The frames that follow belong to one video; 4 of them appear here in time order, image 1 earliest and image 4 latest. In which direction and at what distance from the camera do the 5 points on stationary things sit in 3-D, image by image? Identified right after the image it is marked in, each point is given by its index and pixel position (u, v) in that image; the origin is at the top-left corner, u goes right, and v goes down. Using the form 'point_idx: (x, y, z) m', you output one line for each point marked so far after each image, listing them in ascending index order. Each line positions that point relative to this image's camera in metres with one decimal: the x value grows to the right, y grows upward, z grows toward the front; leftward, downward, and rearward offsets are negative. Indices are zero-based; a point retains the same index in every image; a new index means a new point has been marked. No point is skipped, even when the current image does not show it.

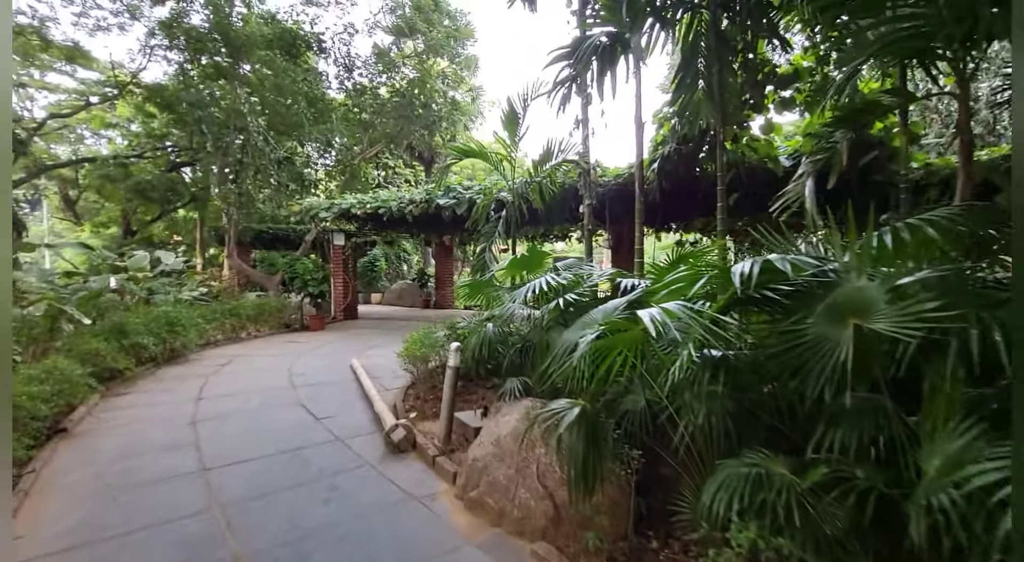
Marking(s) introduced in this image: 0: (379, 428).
0: (-0.9, -1.0, +3.3) m
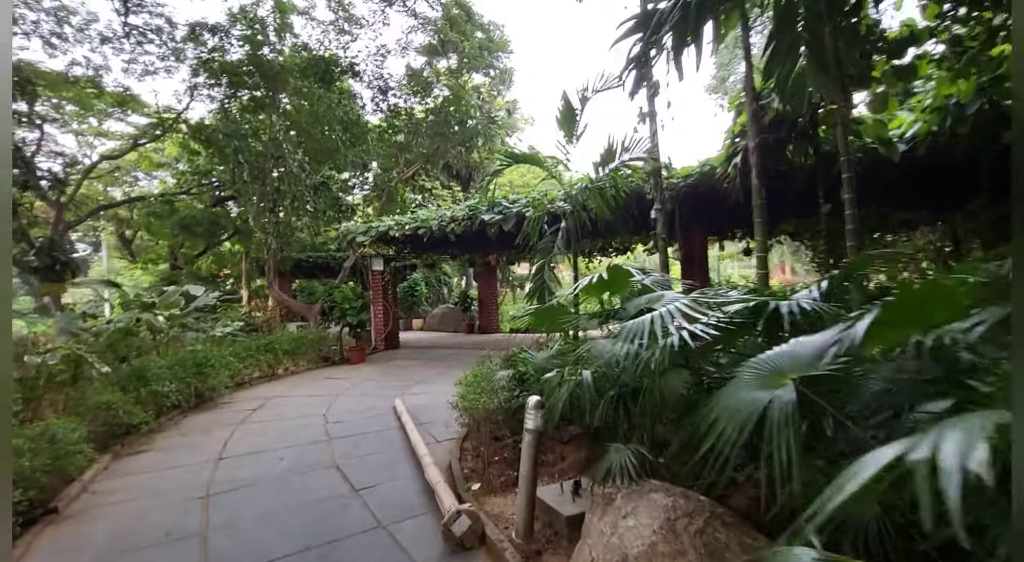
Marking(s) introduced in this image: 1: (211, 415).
0: (-0.4, -1.2, +2.5) m
1: (-2.8, -1.2, +4.5) m
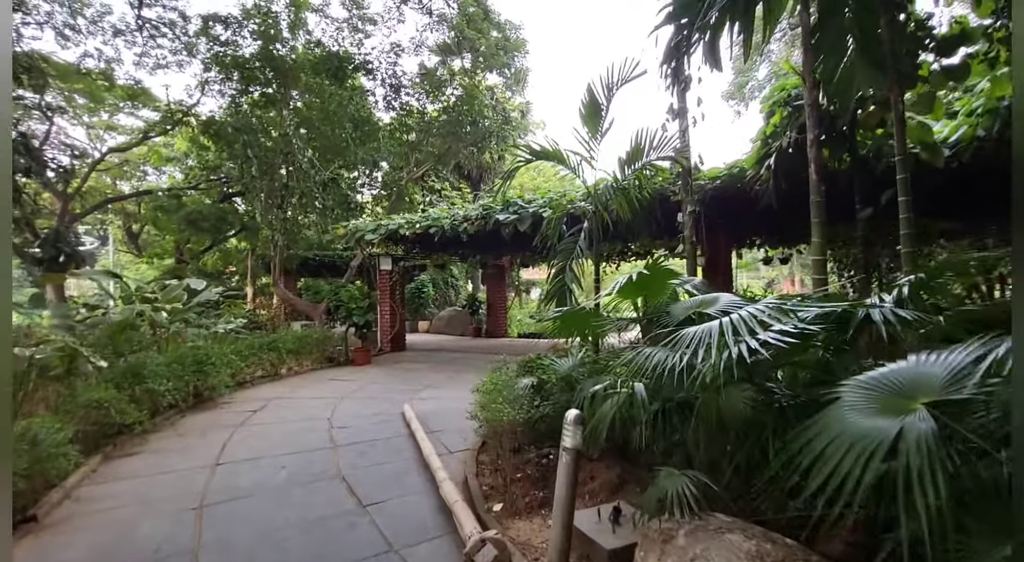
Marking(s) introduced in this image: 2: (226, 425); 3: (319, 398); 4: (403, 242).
0: (-0.3, -1.2, +2.3) m
1: (-2.6, -1.2, +4.3) m
2: (-2.3, -1.2, +4.0) m
3: (-1.9, -1.2, +4.9) m
4: (-1.7, +0.6, +7.8) m
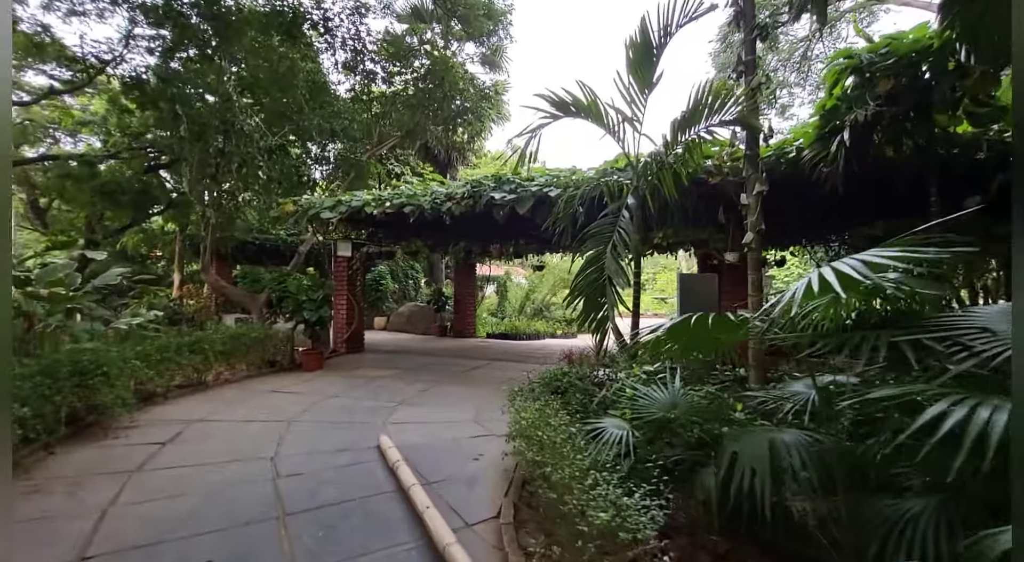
0: (0.0, -1.1, +1.2) m
1: (-2.5, -1.0, +3.0) m
2: (-2.2, -1.0, +2.7) m
3: (-1.9, -1.0, +3.7) m
4: (-1.9, +0.8, +6.5) m
